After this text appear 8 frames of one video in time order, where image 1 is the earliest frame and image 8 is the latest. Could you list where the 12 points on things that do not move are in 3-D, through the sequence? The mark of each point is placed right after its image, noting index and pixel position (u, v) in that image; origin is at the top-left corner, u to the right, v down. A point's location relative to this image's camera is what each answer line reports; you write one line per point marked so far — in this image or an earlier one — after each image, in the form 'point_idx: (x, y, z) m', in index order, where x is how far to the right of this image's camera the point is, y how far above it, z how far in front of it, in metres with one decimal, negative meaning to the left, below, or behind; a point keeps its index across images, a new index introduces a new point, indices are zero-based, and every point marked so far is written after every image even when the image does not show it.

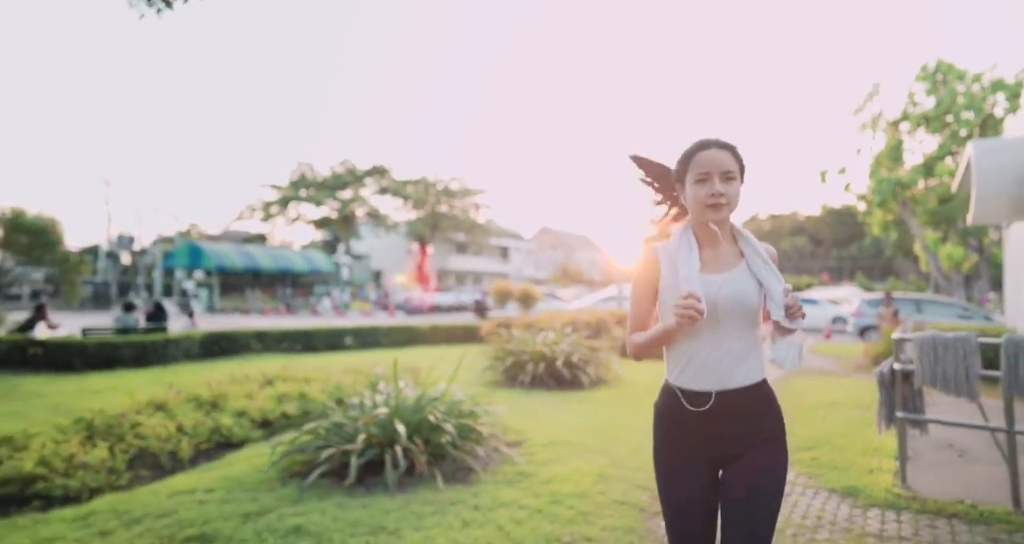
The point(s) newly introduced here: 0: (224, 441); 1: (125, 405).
0: (-2.2, -1.3, +4.2) m
1: (-3.3, -1.1, +4.8) m
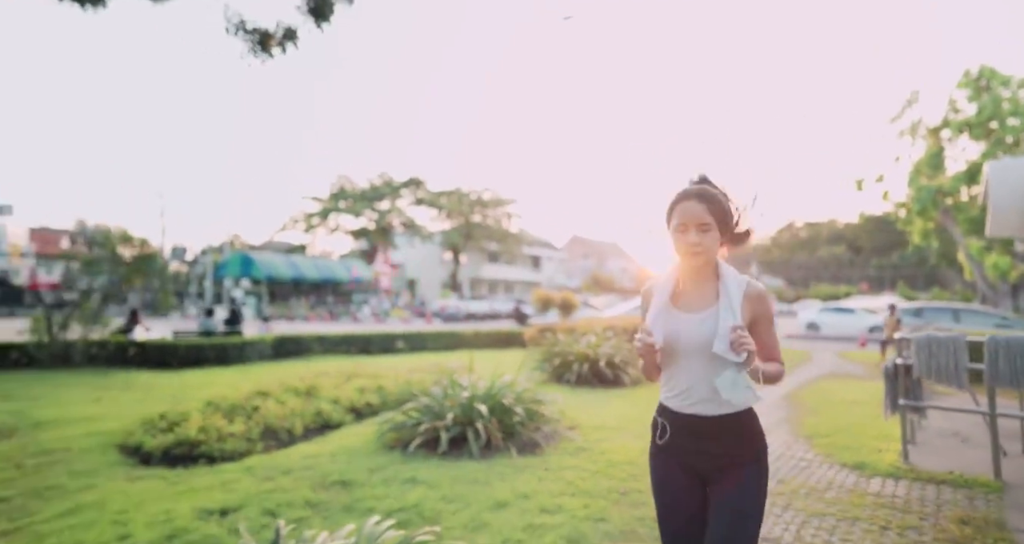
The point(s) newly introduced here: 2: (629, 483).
0: (-1.7, -1.3, +5.0) m
1: (-2.8, -1.2, +5.7) m
2: (+0.7, -1.2, +3.3) m
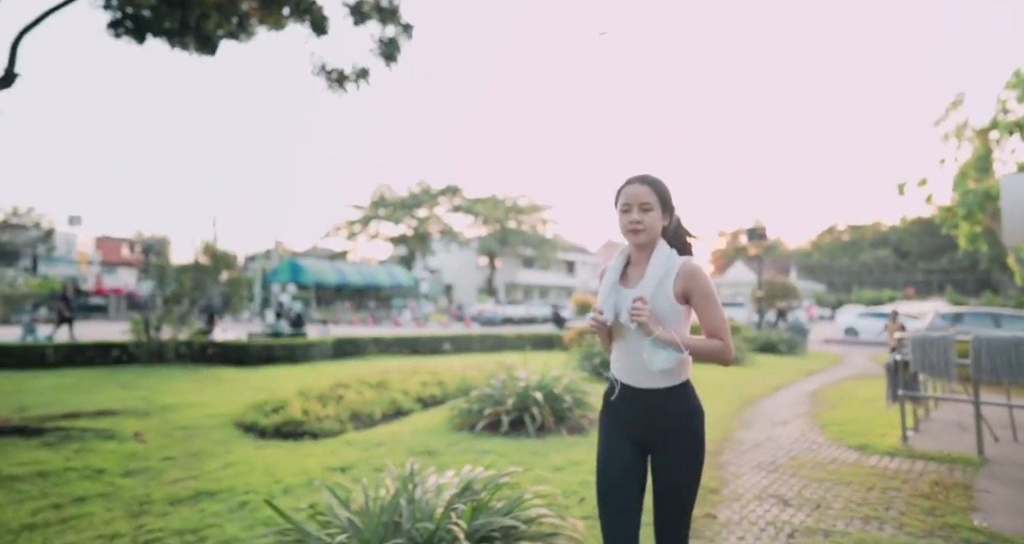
0: (-1.2, -1.4, +5.9) m
1: (-2.3, -1.3, +6.6) m
2: (+1.1, -1.3, +4.1) m
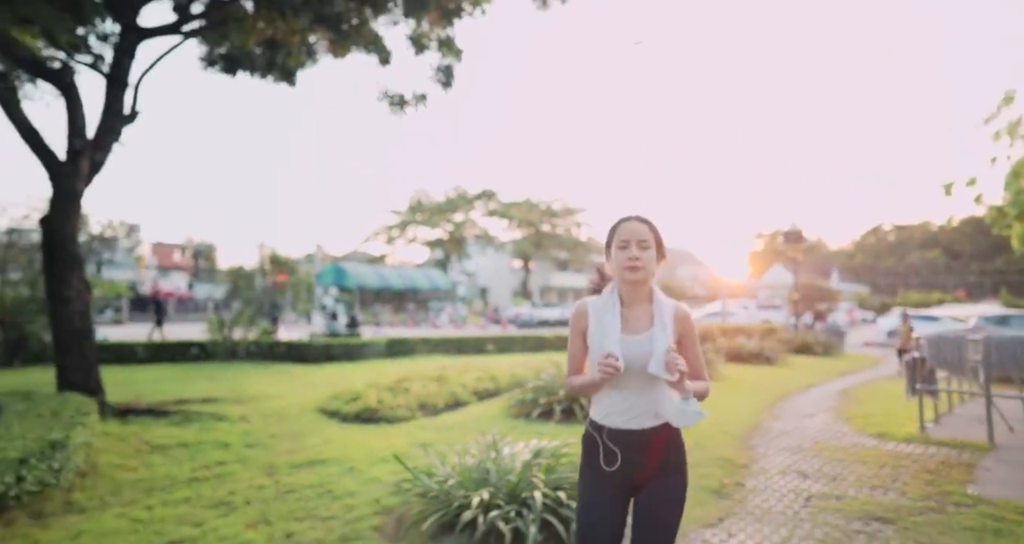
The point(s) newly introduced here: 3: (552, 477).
0: (-0.7, -1.5, +6.6) m
1: (-1.7, -1.4, +7.4) m
2: (+1.5, -1.3, +4.6) m
3: (+0.2, -1.1, +3.0) m
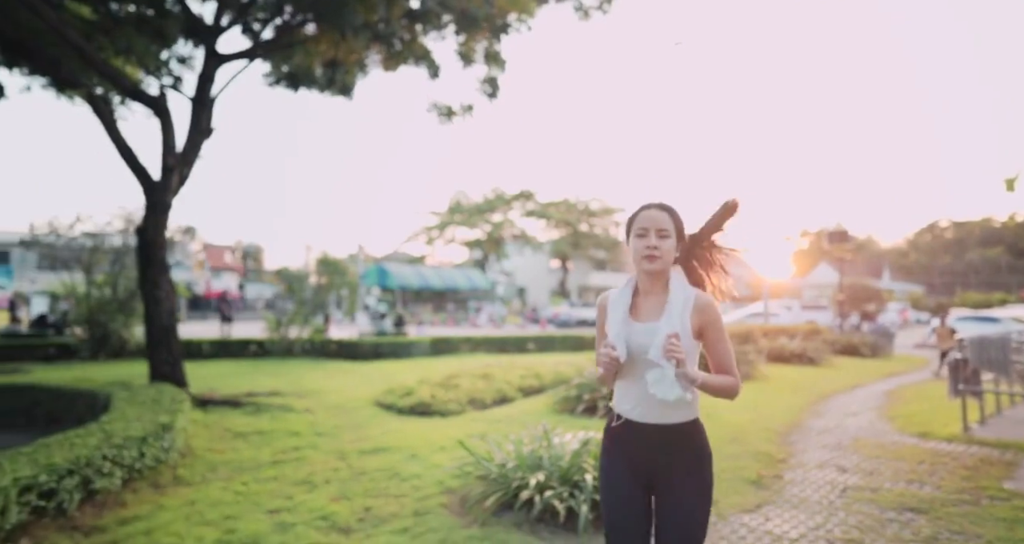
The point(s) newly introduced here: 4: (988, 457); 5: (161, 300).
0: (-0.1, -1.5, +6.9) m
1: (-1.1, -1.4, +7.8) m
2: (+1.9, -1.3, +4.8) m
3: (+0.5, -1.1, +3.3) m
4: (+3.4, -1.3, +4.1) m
5: (-3.5, -0.3, +5.6) m
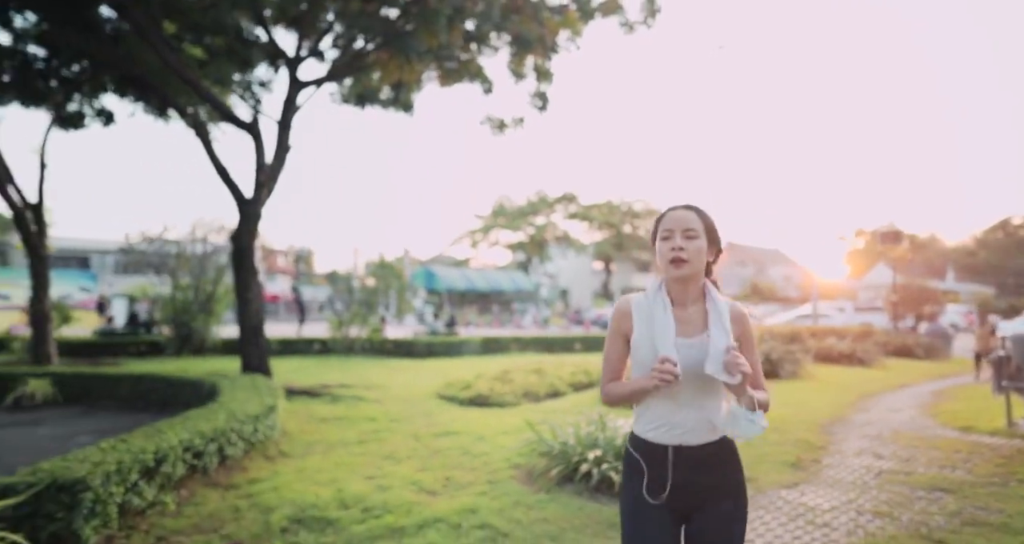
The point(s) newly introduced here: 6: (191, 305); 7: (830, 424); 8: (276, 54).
0: (+0.5, -1.5, +7.3) m
1: (-0.3, -1.5, +8.3) m
2: (+2.5, -1.4, +5.1) m
3: (+0.9, -1.1, +3.7) m
4: (+3.9, -1.3, +4.2) m
5: (-2.9, -0.3, +6.3) m
6: (-6.4, -0.7, +11.3) m
7: (+2.9, -1.4, +5.1) m
8: (-2.9, +2.7, +6.9) m
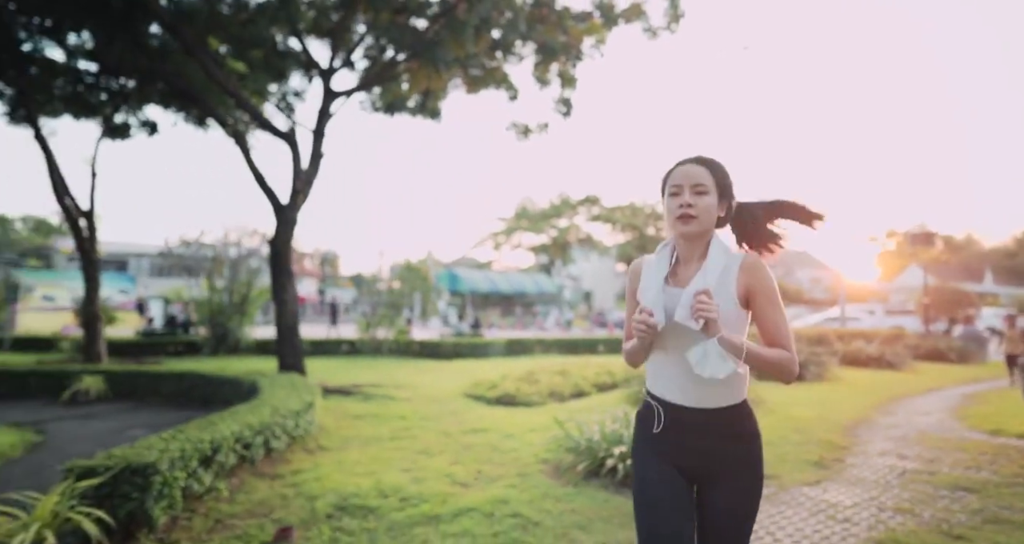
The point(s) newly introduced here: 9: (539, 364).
0: (+0.9, -1.6, +7.5) m
1: (0.0, -1.5, +8.4) m
2: (+2.7, -1.4, +5.2) m
3: (+1.1, -1.1, +3.8) m
4: (+4.1, -1.3, +4.2) m
5: (-2.6, -0.3, +6.6) m
6: (-5.9, -0.7, +11.7) m
7: (+3.1, -1.4, +5.2) m
8: (-2.6, +2.6, +7.2) m
9: (+0.5, -1.5, +9.4) m
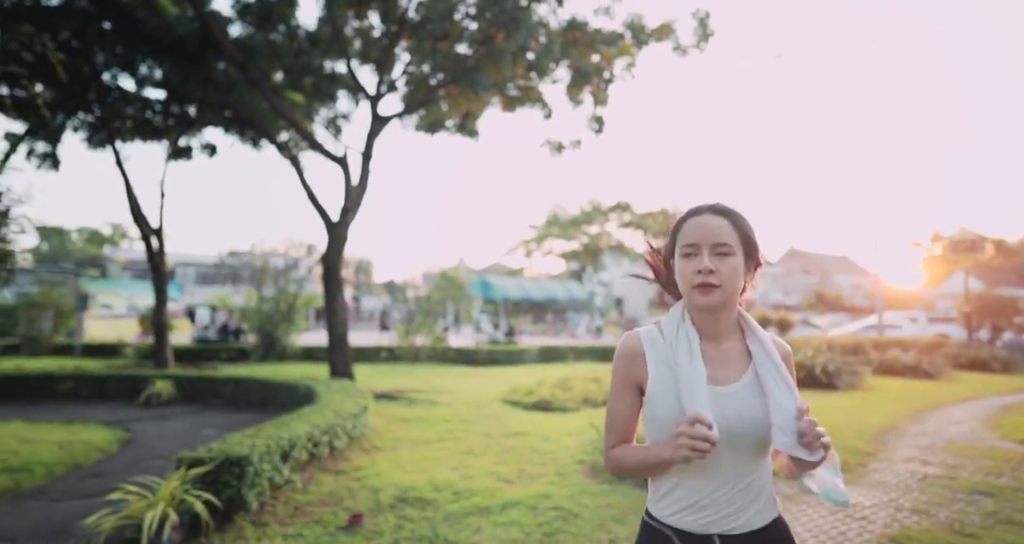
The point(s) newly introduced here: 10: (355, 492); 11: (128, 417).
0: (+1.4, -1.7, +7.7) m
1: (+0.6, -1.7, +8.8) m
2: (+3.1, -1.5, +5.3) m
3: (+1.4, -1.2, +4.1) m
4: (+4.4, -1.5, +4.3) m
5: (-2.2, -0.5, +7.0) m
6: (-5.1, -1.0, +12.3) m
7: (+3.5, -1.5, +5.3) m
8: (-2.1, +2.5, +7.7) m
9: (+1.0, -1.7, +9.7) m
10: (-1.0, -1.4, +3.6) m
11: (-4.0, -1.5, +5.9) m
